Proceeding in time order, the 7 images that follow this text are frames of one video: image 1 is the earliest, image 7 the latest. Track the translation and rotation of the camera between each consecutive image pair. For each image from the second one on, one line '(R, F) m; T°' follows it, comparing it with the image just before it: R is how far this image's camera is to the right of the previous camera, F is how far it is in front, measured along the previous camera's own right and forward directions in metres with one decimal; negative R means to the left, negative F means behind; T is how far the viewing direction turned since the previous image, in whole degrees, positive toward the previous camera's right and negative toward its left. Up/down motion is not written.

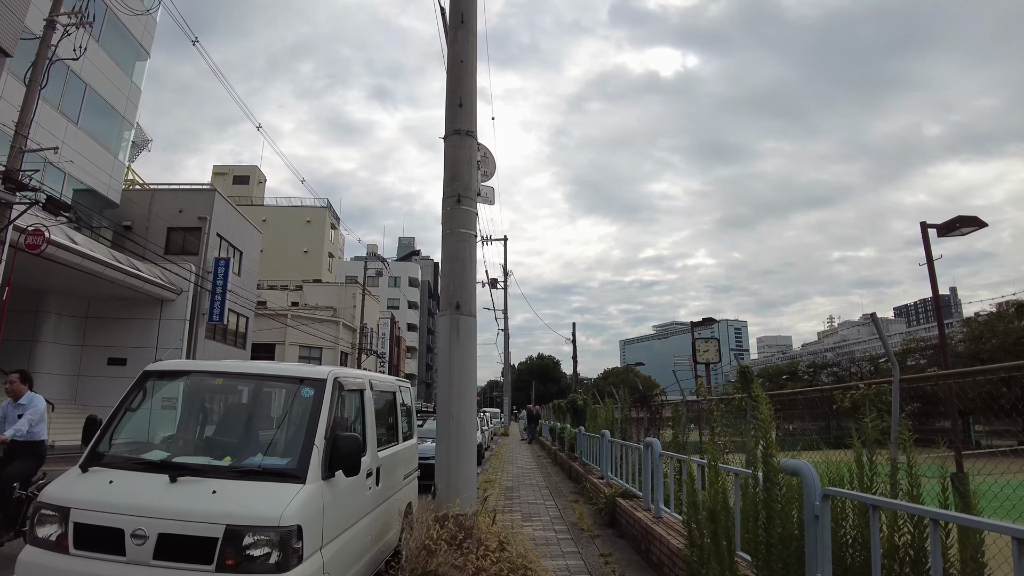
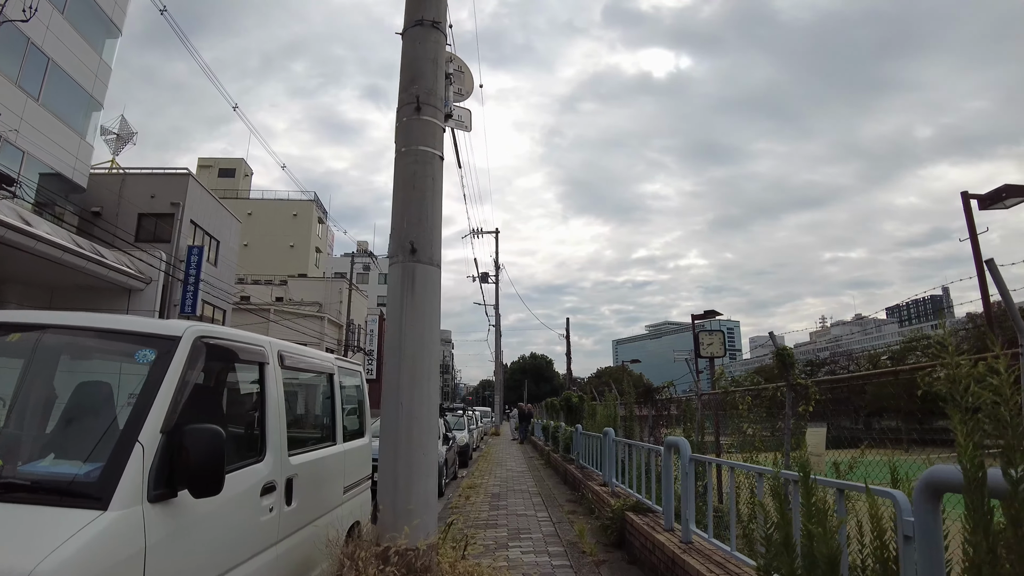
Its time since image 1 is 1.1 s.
(+0.1, +1.4) m; +1°
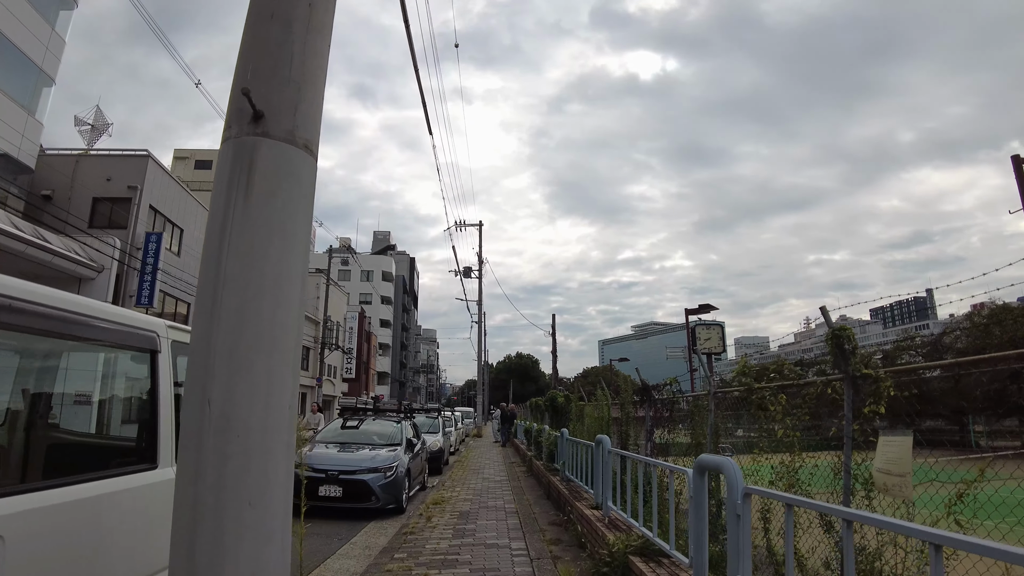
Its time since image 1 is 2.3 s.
(+0.2, +1.5) m; +1°
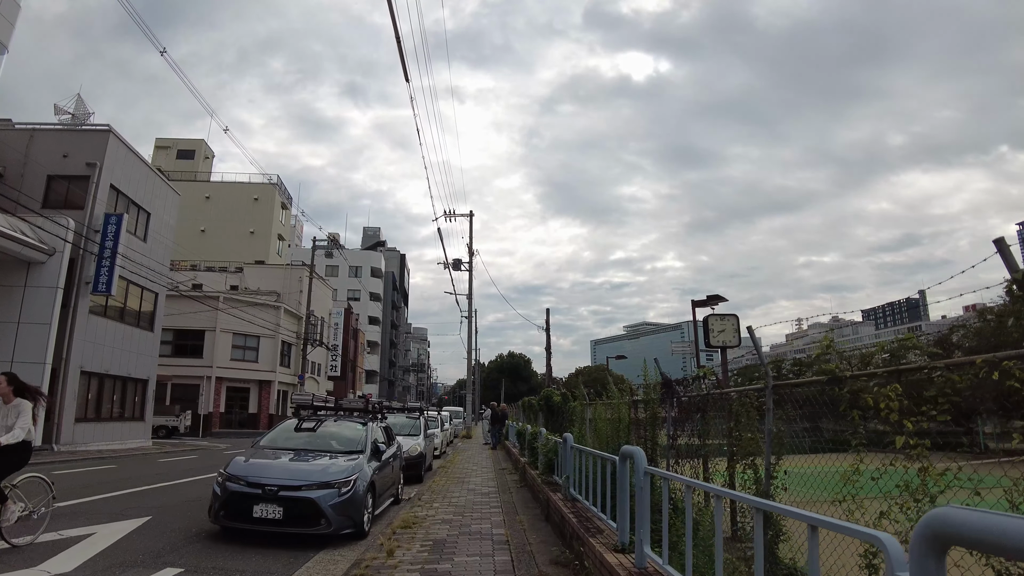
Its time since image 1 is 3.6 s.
(0.0, +1.7) m; +1°
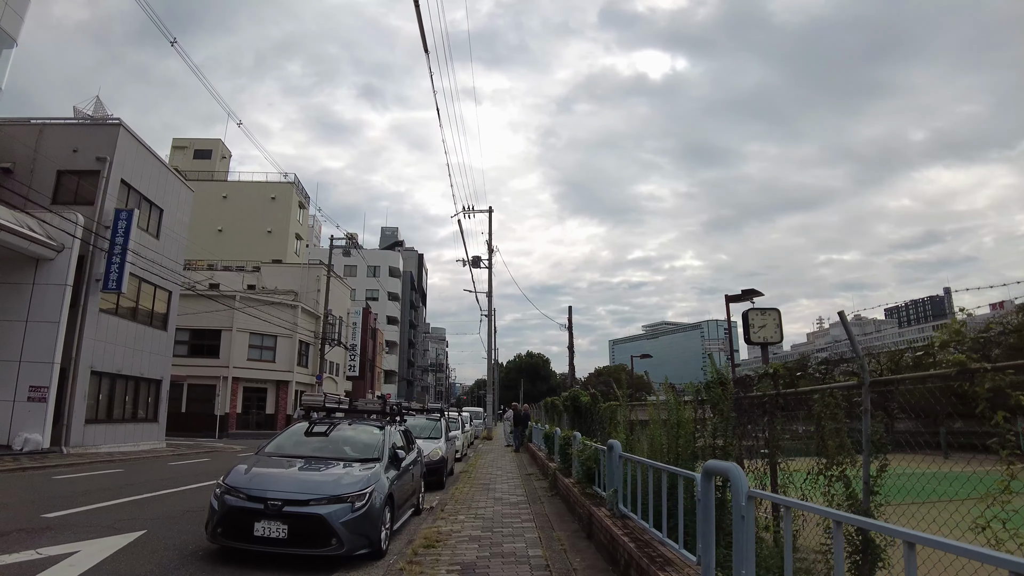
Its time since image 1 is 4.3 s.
(-0.2, +0.9) m; -2°
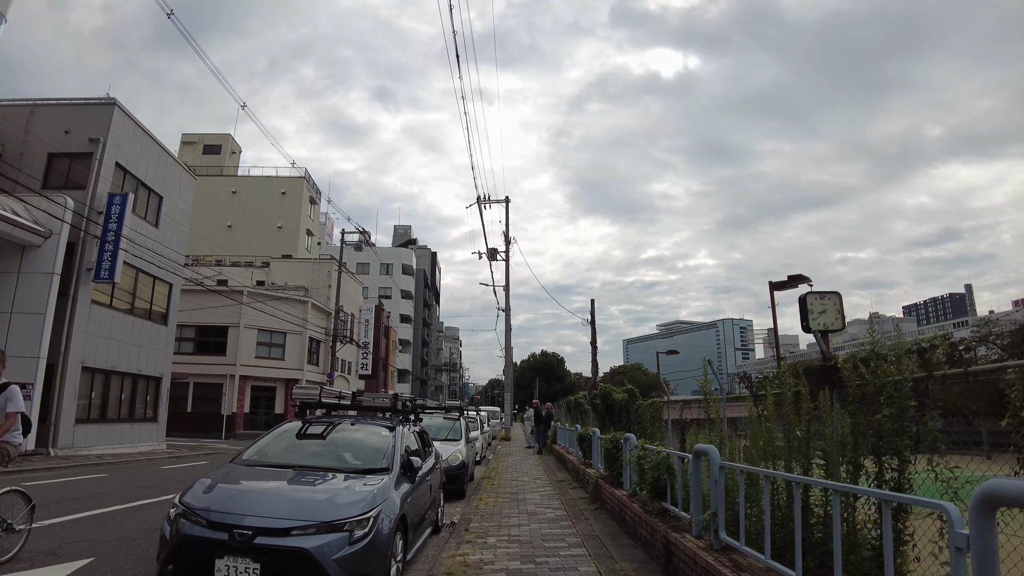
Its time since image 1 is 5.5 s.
(-0.3, +1.5) m; -1°
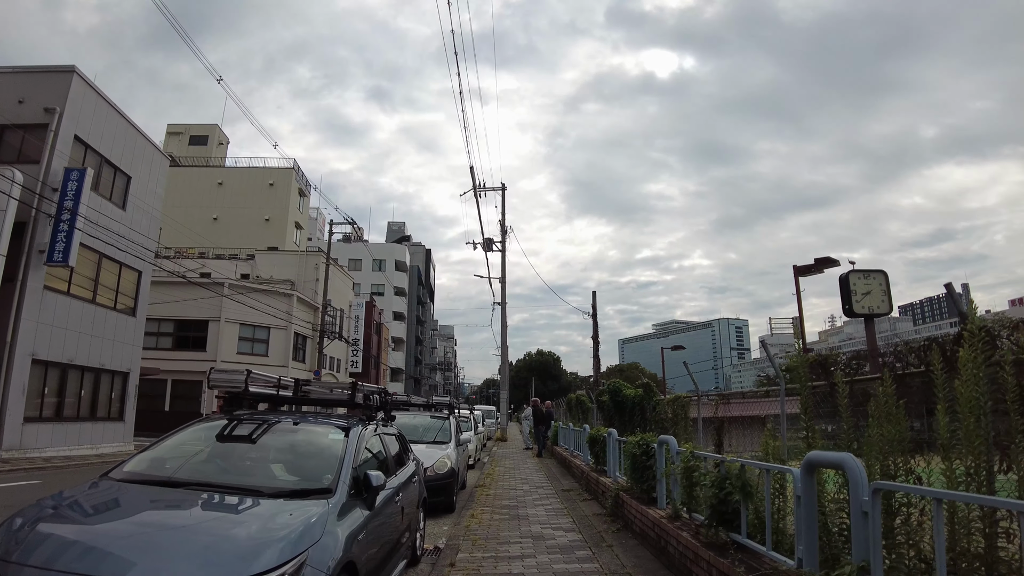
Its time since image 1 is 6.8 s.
(0.0, +1.6) m; 0°
